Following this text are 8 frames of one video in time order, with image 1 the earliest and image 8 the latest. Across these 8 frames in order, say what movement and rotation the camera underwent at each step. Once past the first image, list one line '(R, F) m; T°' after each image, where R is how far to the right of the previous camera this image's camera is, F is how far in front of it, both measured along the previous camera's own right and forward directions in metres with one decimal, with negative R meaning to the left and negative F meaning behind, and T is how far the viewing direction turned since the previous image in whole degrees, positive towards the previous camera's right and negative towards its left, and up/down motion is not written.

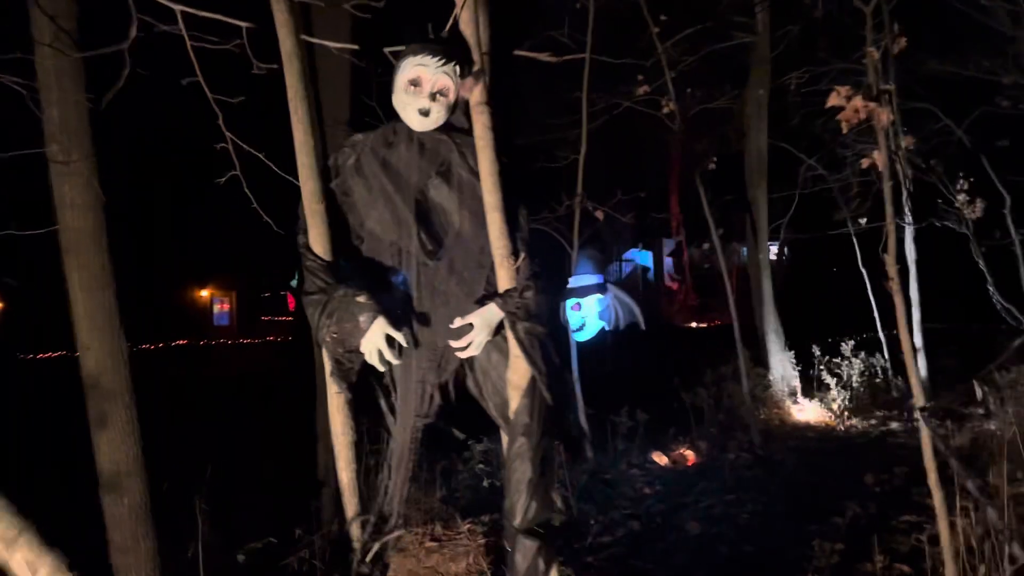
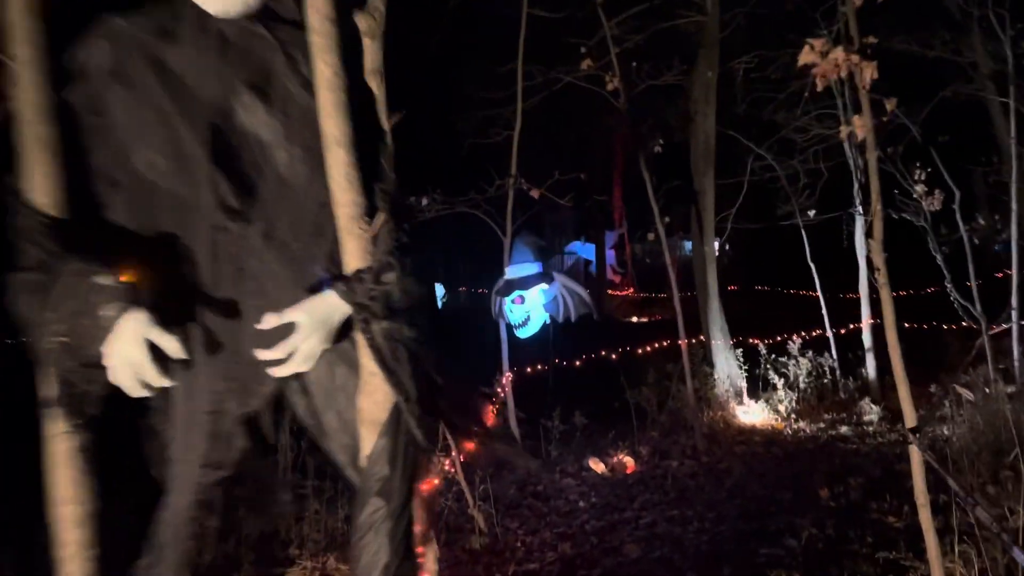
(+0.2, +1.0) m; +4°
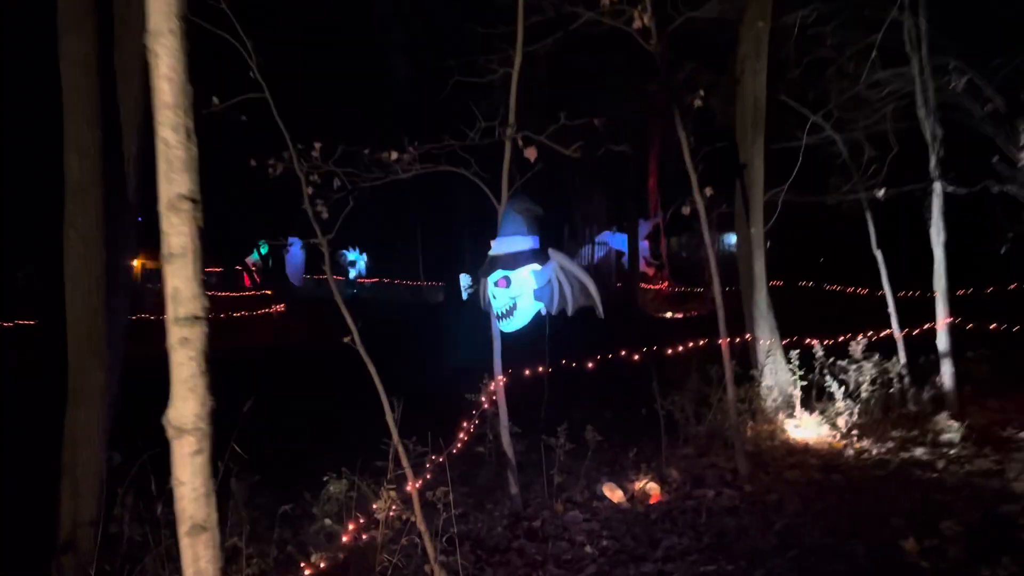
(+0.3, +1.8) m; -2°
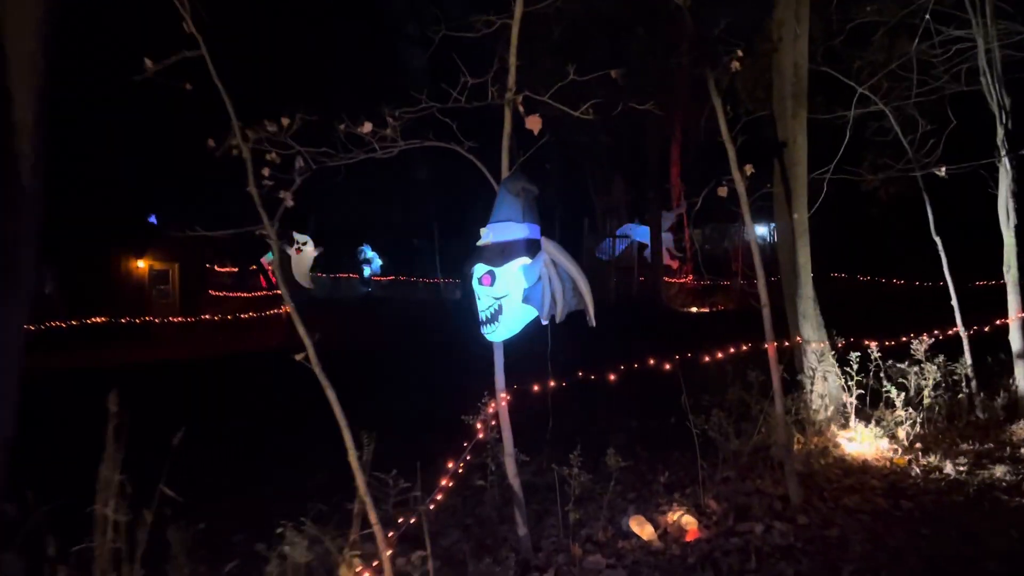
(+0.1, +1.2) m; -1°
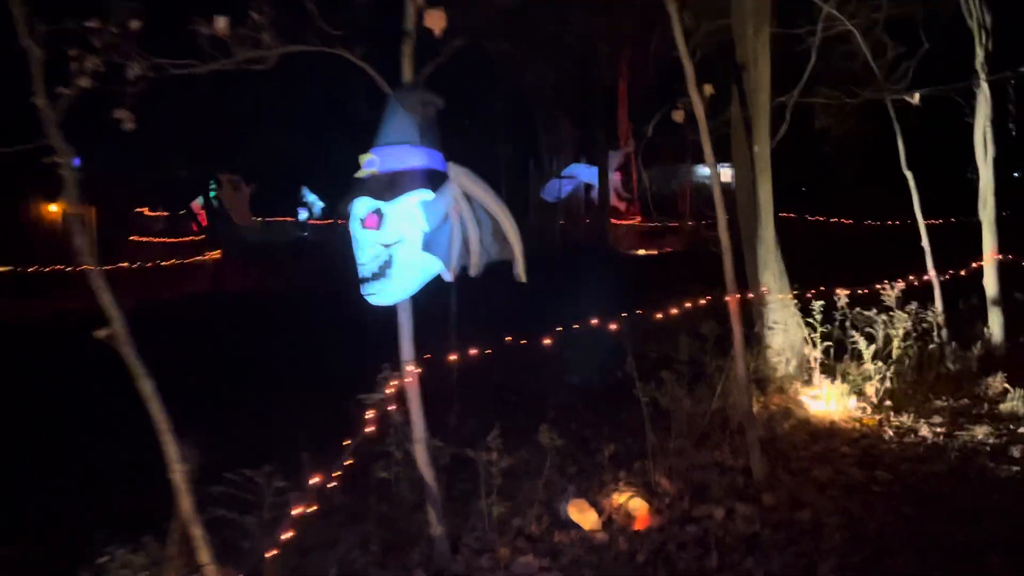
(+0.2, +1.1) m; +3°
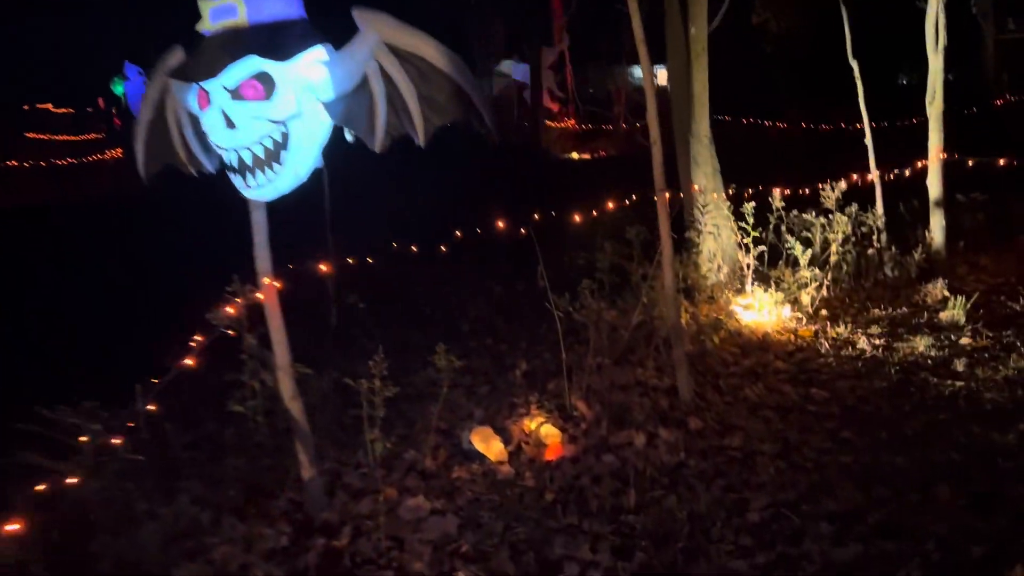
(+0.2, +0.8) m; +4°
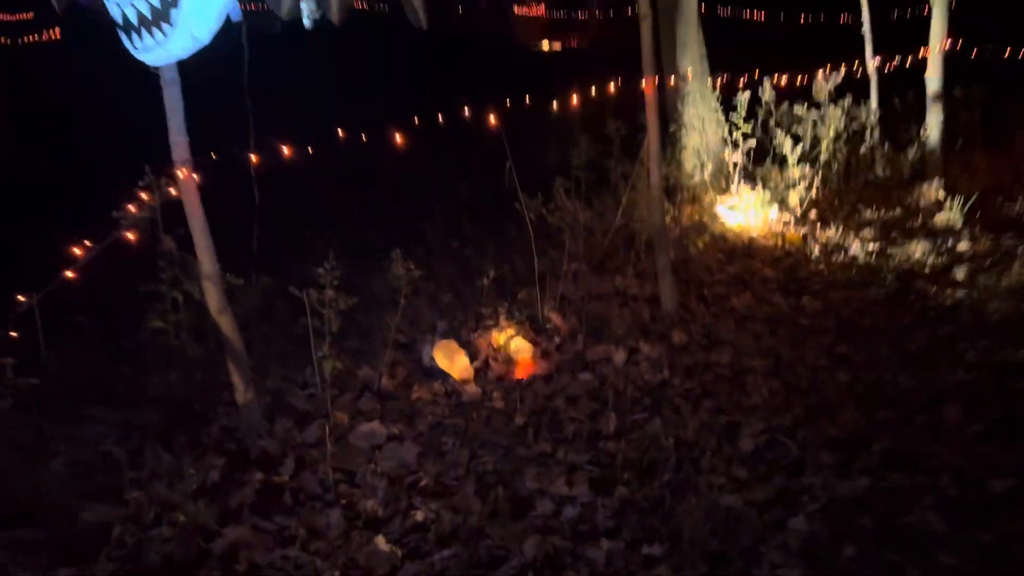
(0.0, +0.5) m; +2°
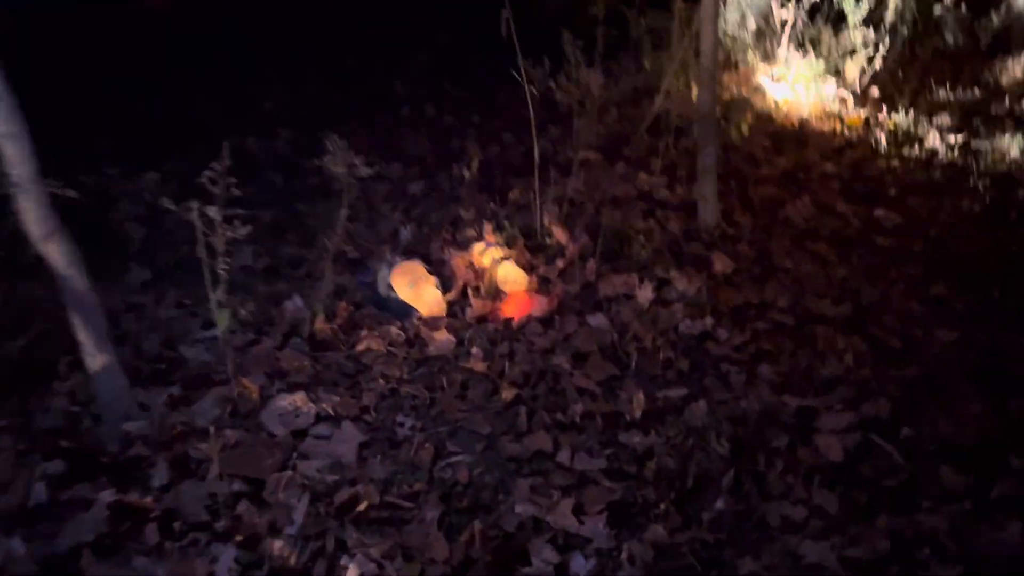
(0.0, +1.2) m; +1°
